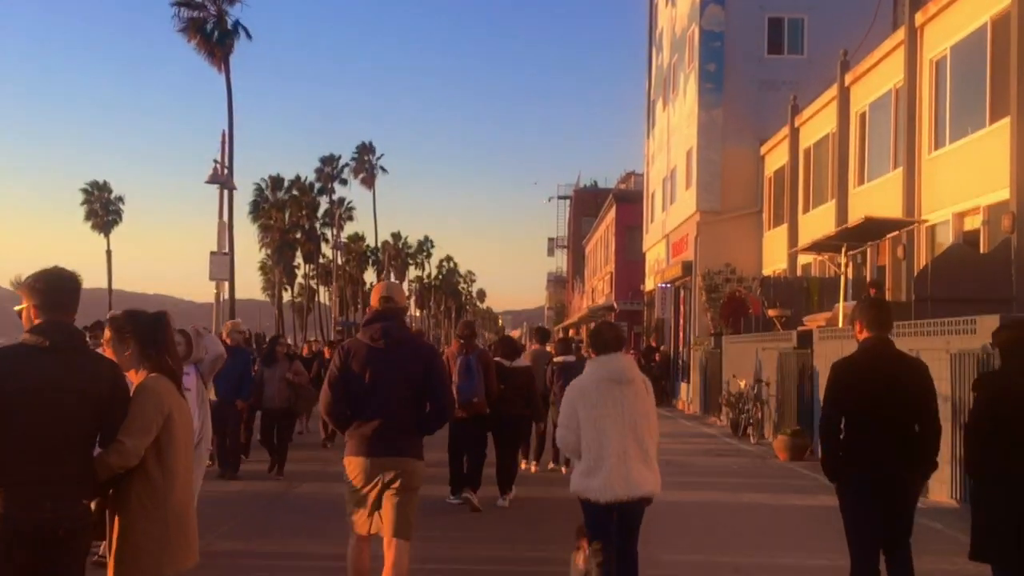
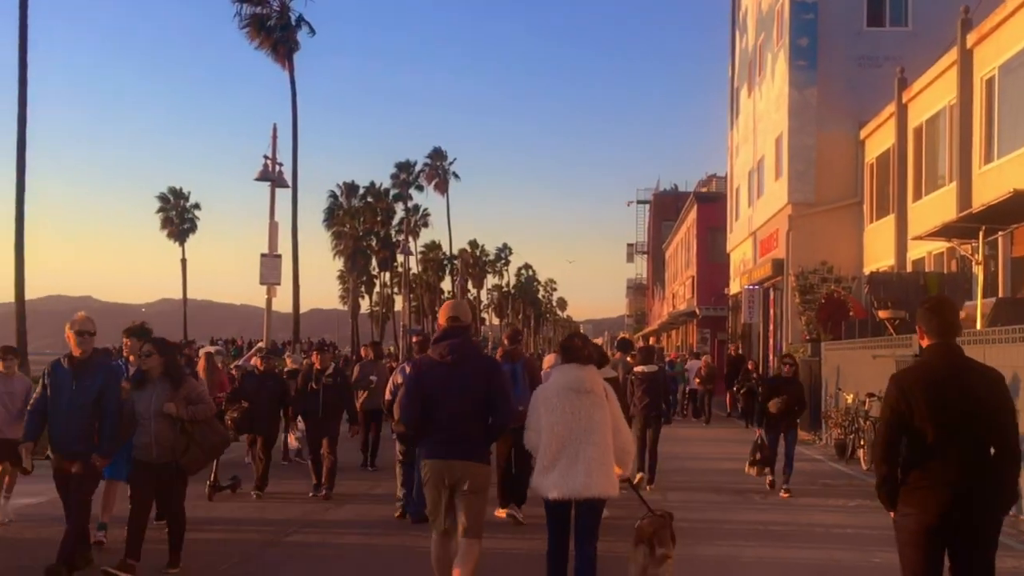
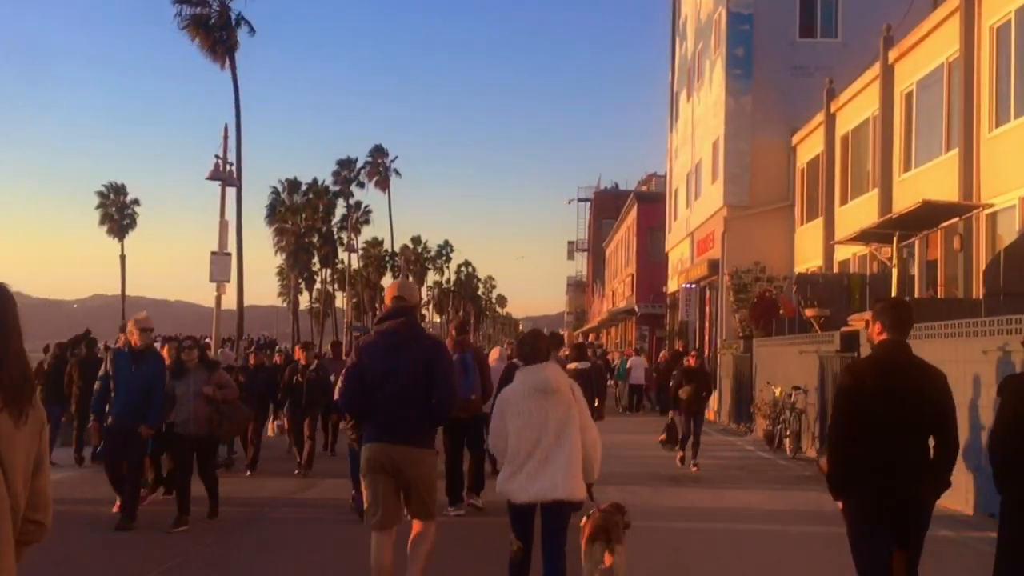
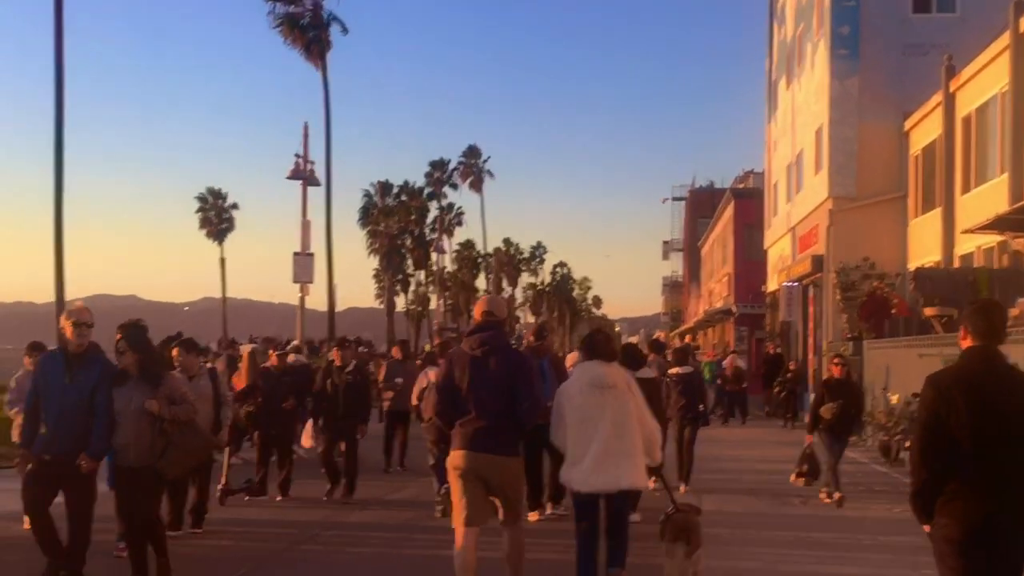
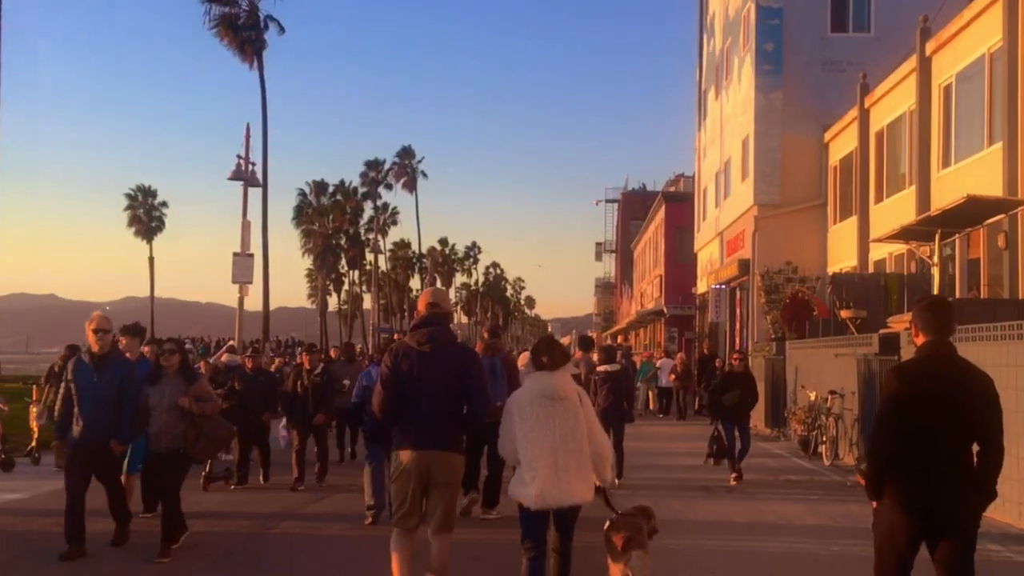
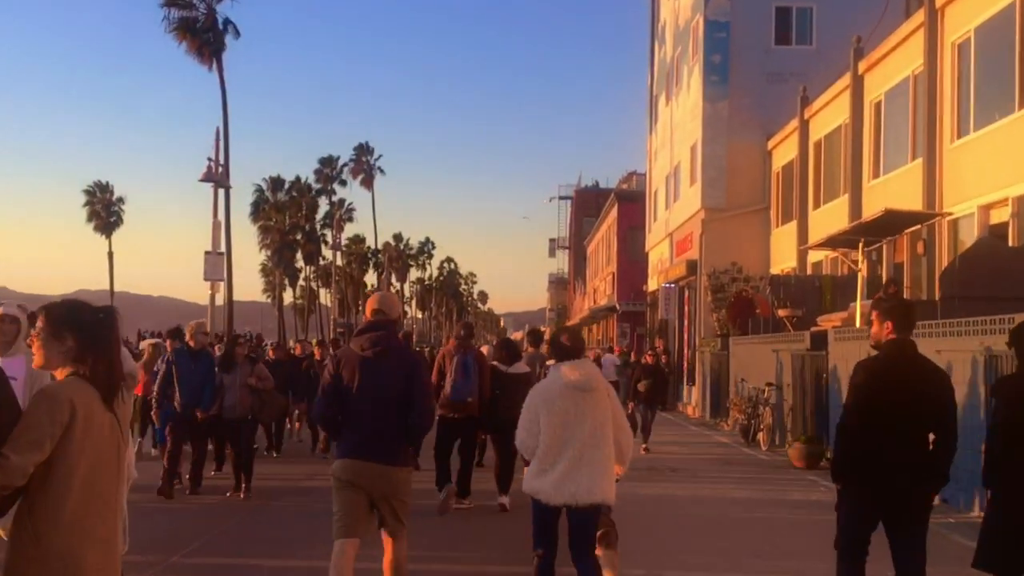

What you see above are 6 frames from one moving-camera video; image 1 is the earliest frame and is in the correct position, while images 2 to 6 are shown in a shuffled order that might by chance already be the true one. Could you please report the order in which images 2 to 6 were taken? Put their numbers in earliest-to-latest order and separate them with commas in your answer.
6, 3, 5, 2, 4
